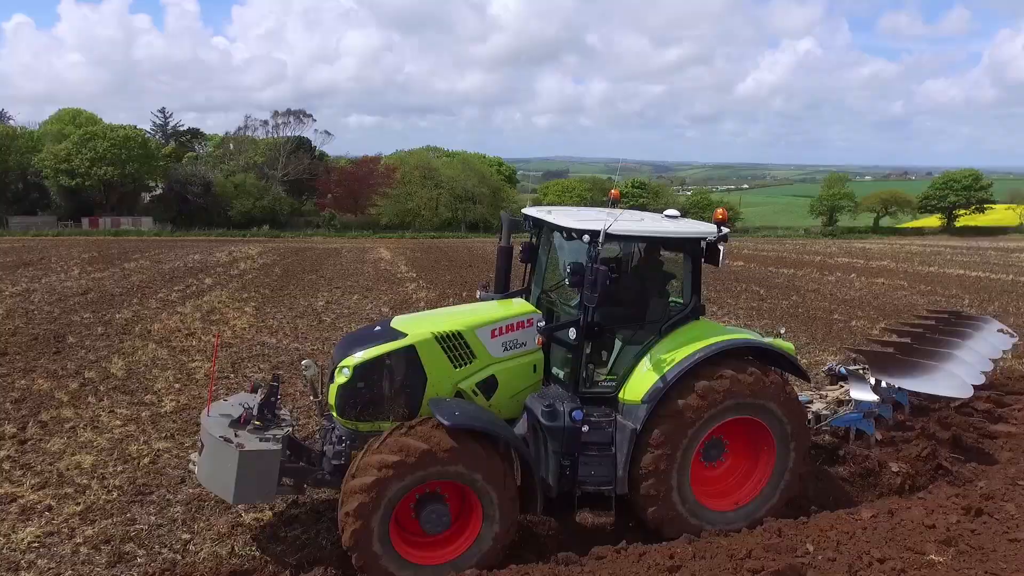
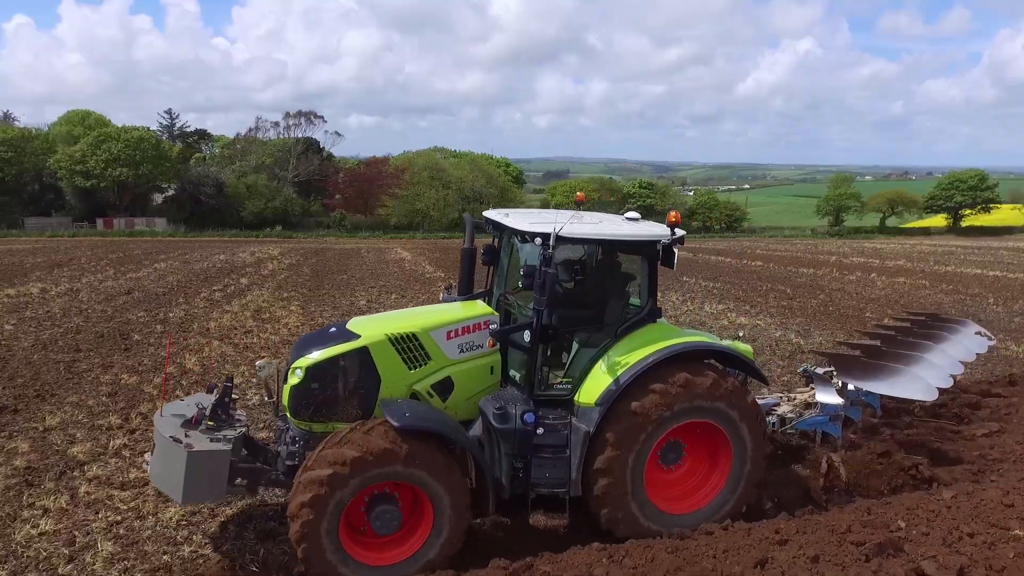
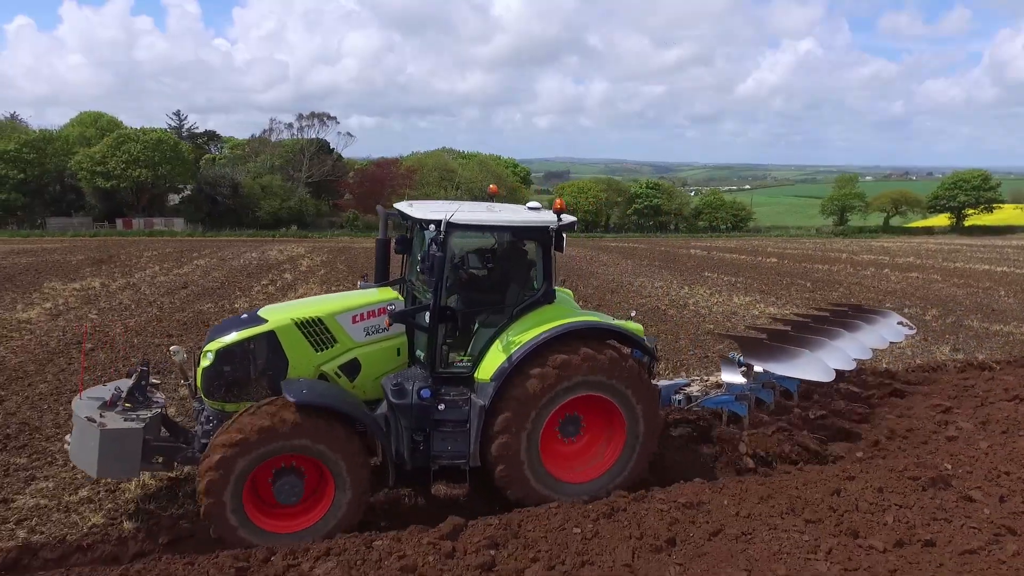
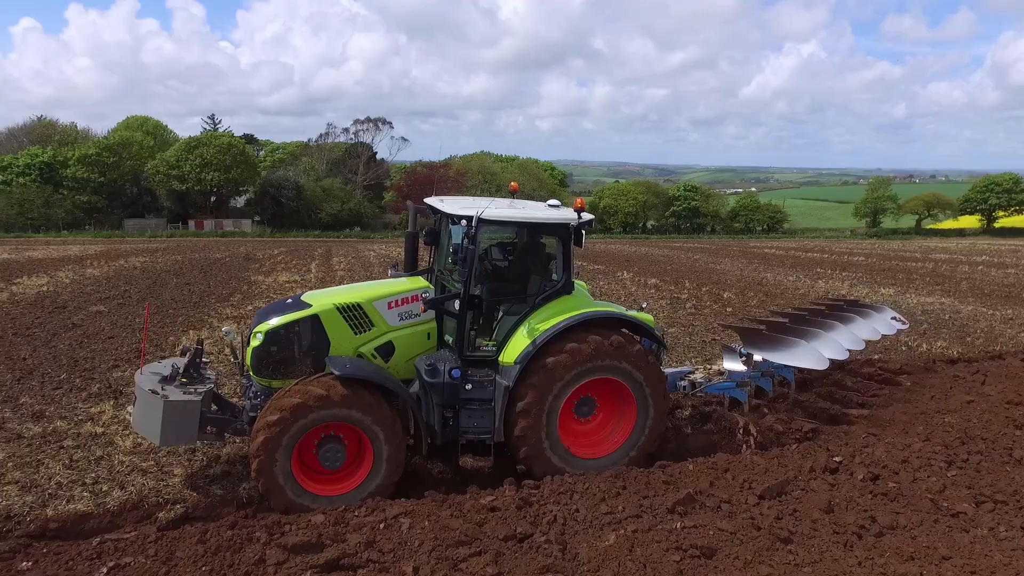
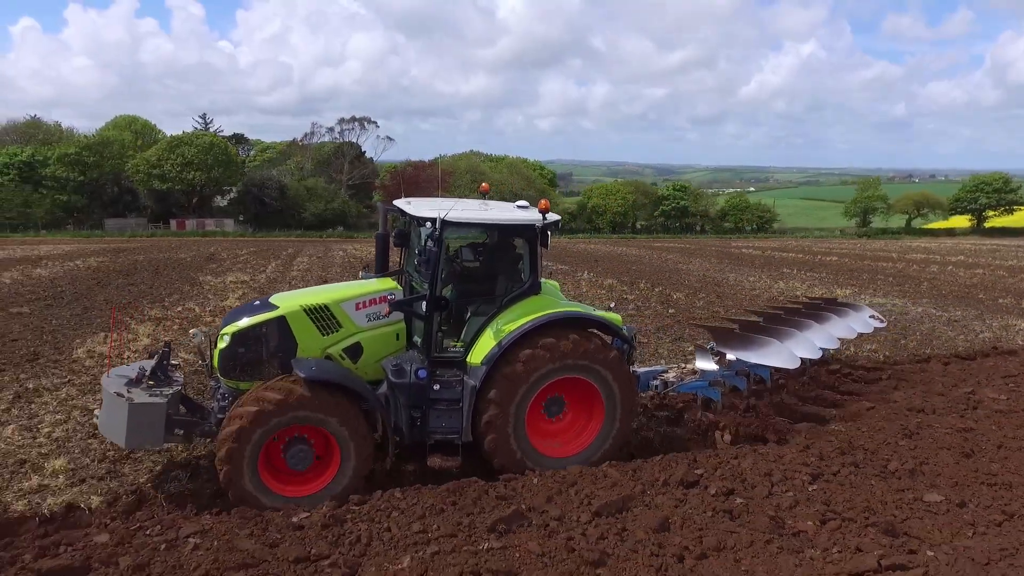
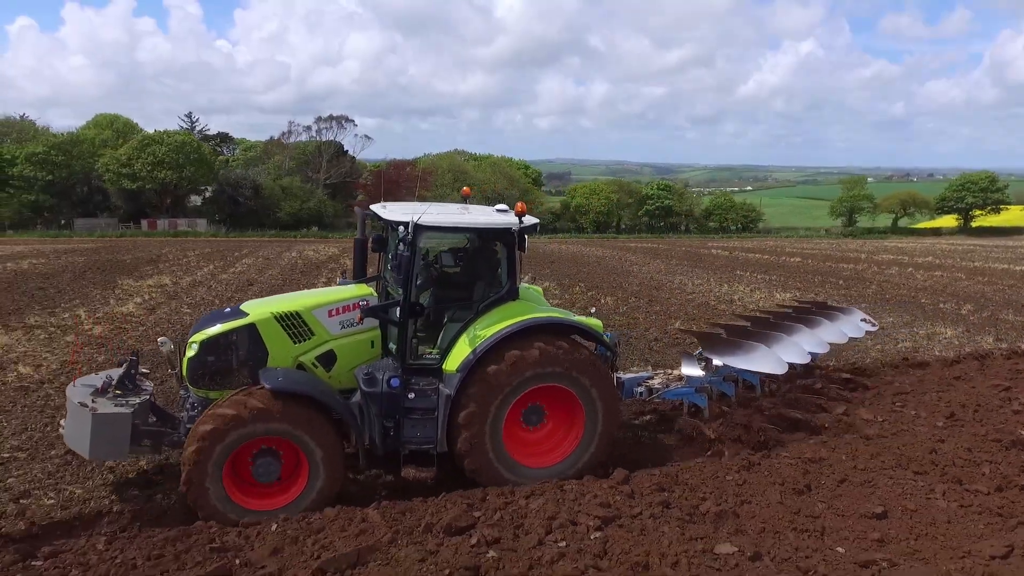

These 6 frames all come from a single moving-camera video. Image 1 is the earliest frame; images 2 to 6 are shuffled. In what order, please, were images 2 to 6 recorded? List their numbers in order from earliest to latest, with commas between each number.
2, 3, 6, 5, 4
